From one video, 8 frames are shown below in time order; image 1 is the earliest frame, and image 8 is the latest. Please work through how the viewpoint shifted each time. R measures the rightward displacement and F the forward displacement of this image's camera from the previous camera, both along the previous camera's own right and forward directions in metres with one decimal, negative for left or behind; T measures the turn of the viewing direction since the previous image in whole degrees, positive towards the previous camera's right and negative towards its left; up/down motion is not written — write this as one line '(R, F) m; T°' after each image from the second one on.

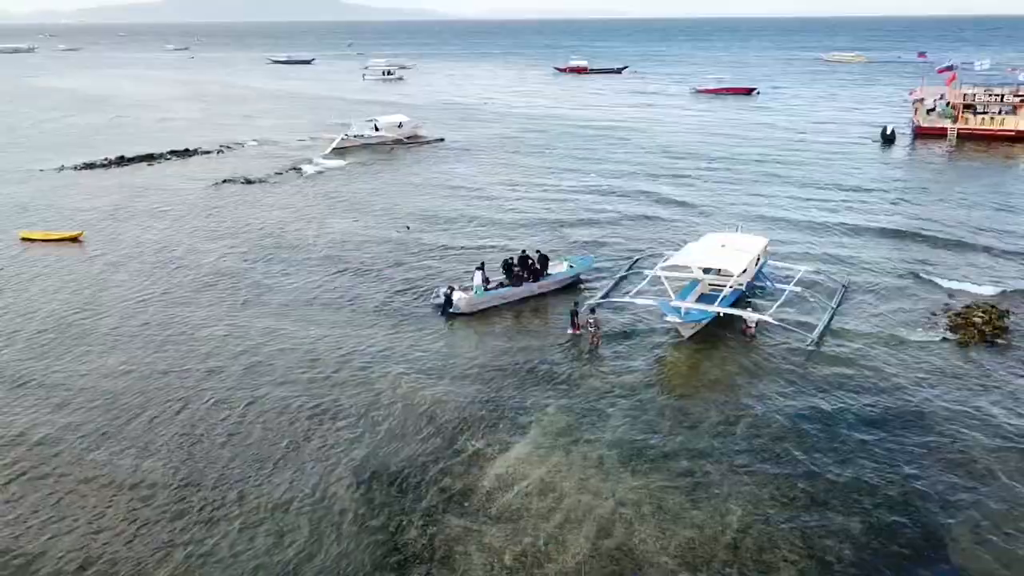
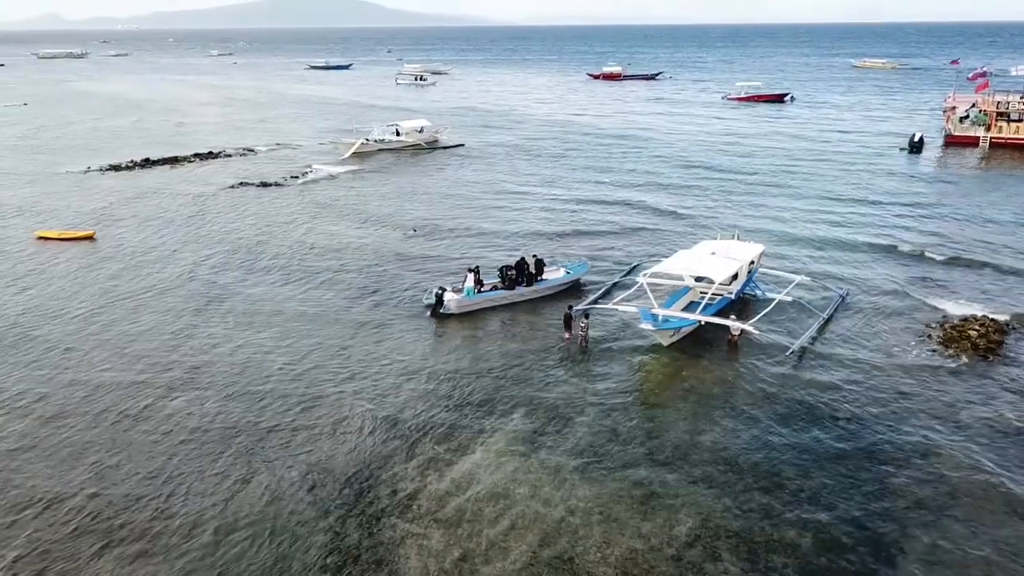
(+2.3, +0.1) m; -3°
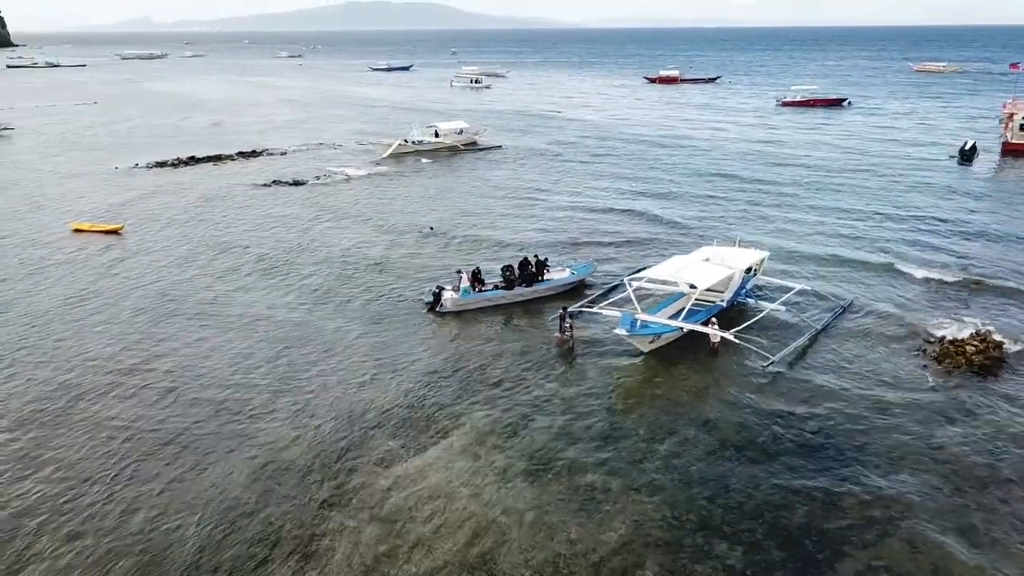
(+3.3, -0.1) m; -5°
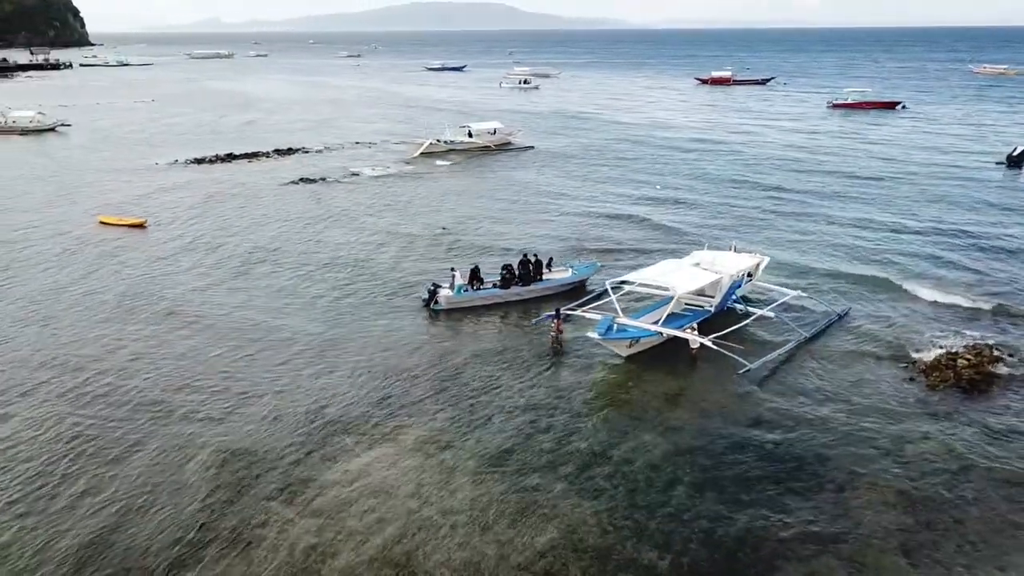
(+3.2, 0.0) m; -4°
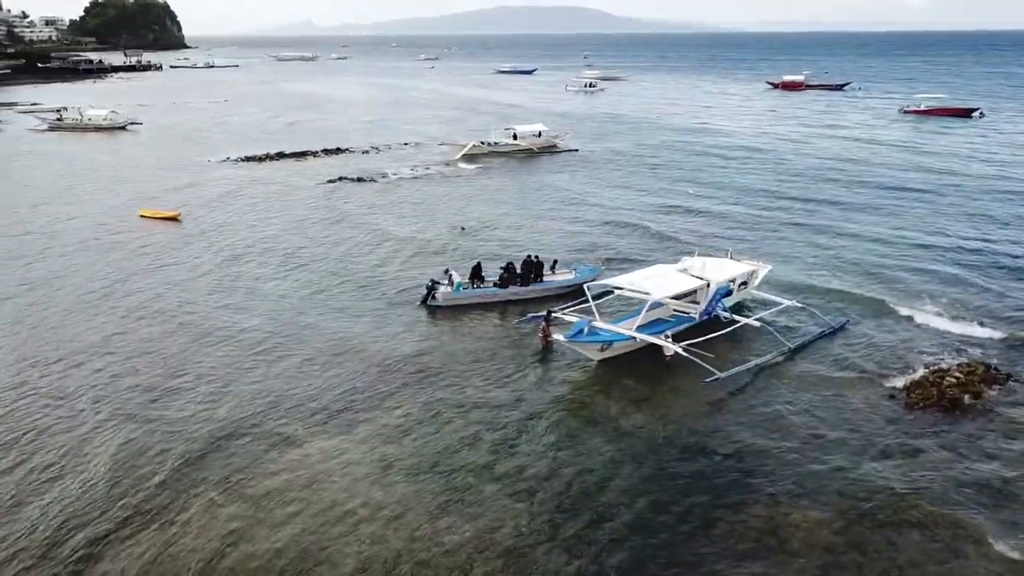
(+4.0, +0.1) m; -6°
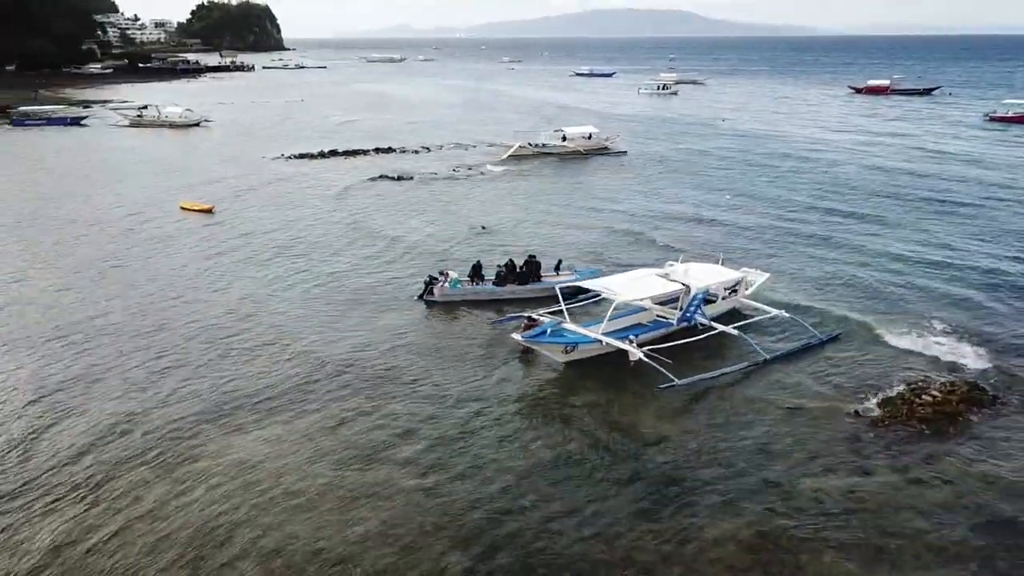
(+4.6, +0.3) m; -6°
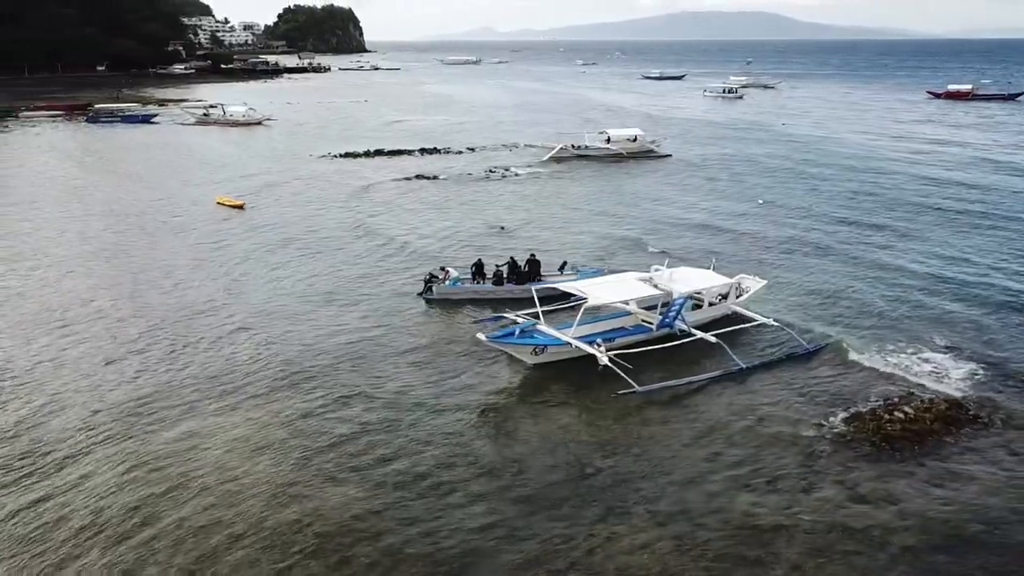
(+3.9, +0.2) m; -6°
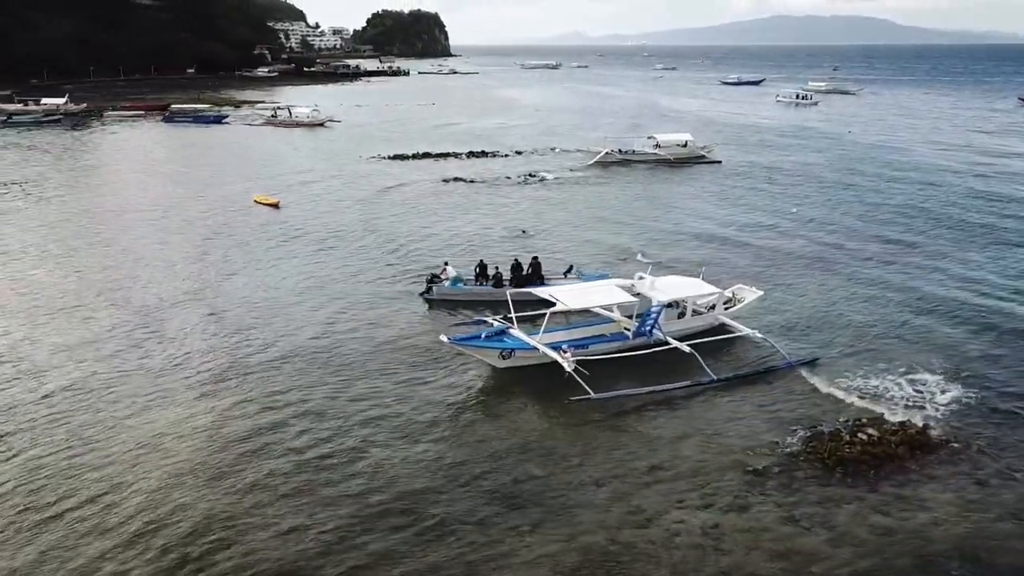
(+4.2, +0.4) m; -6°
